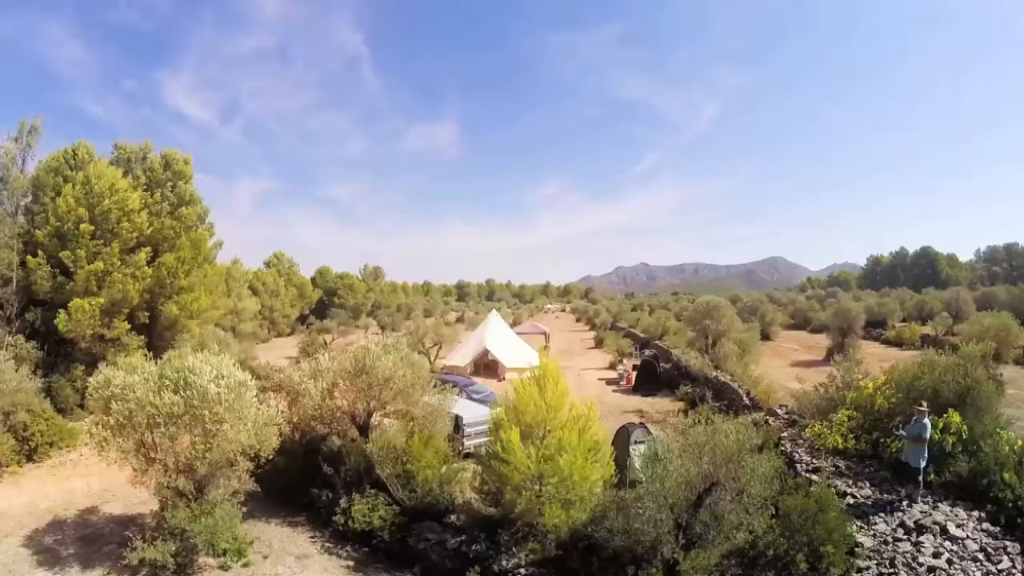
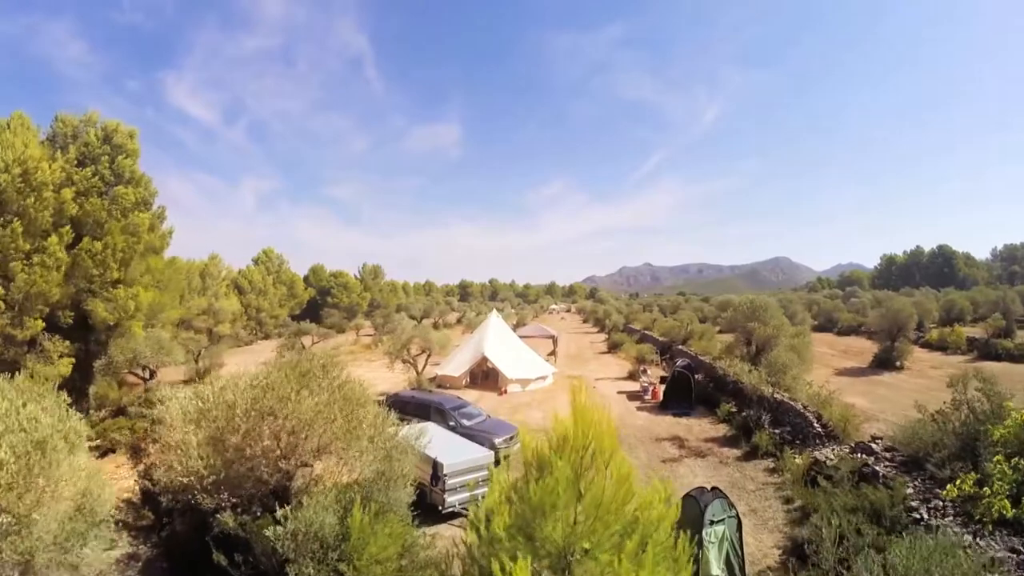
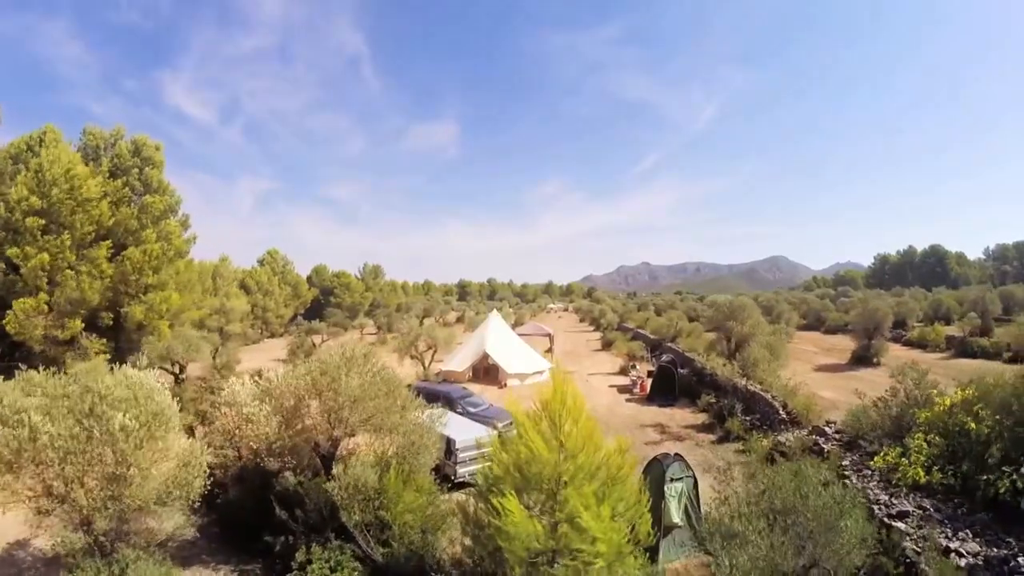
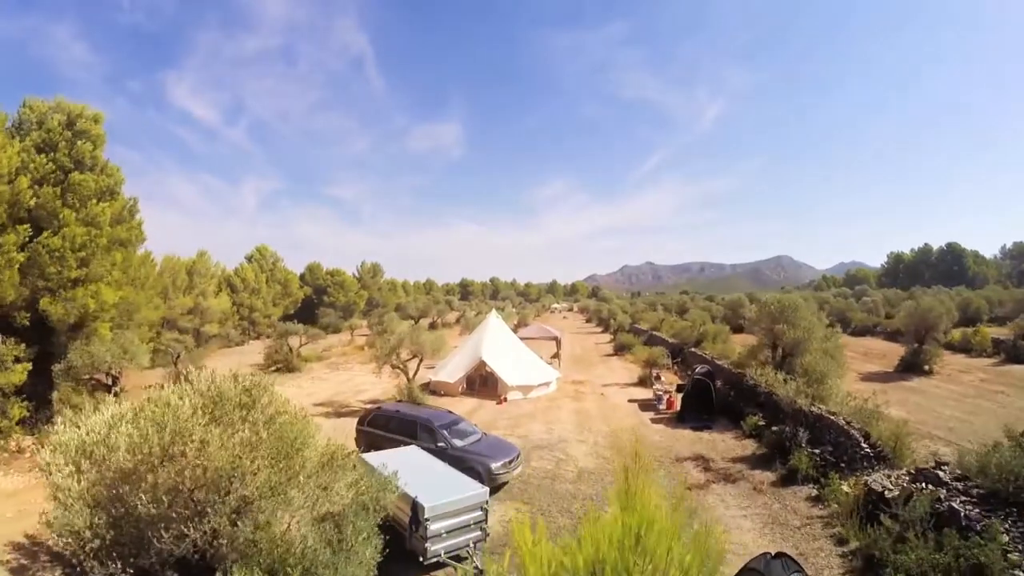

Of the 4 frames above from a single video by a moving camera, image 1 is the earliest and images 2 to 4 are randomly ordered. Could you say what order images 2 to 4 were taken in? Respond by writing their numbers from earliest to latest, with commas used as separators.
3, 2, 4
